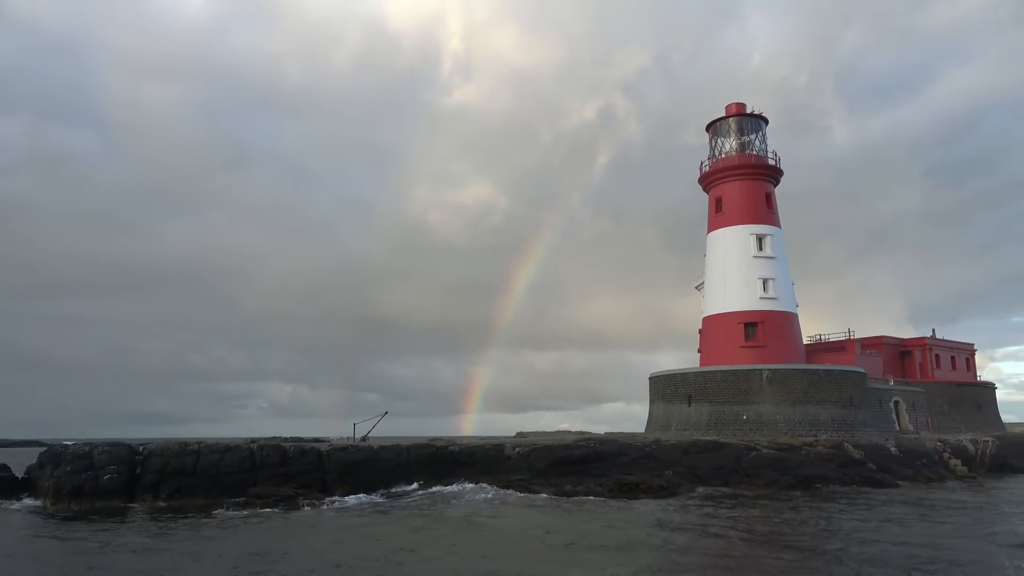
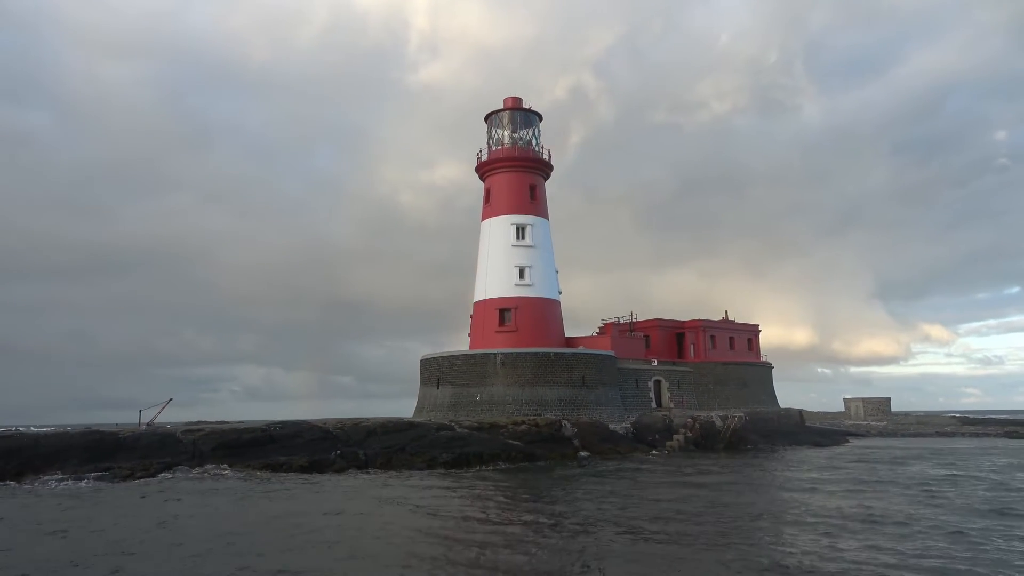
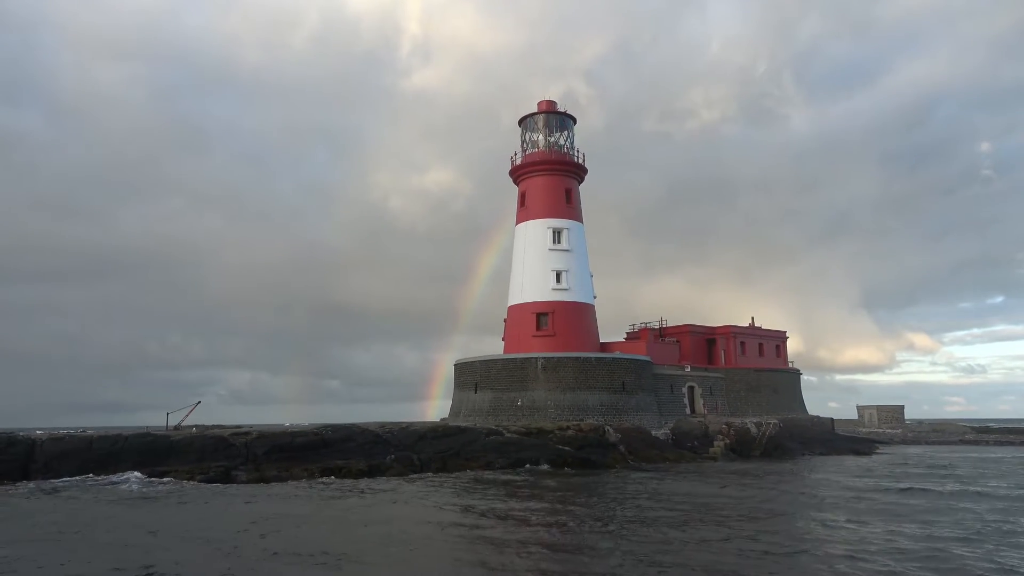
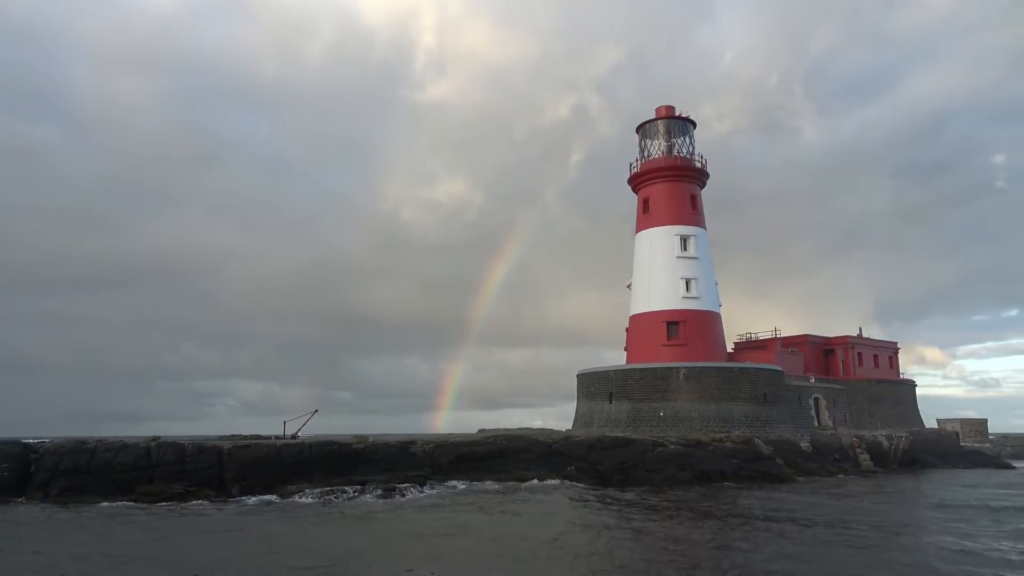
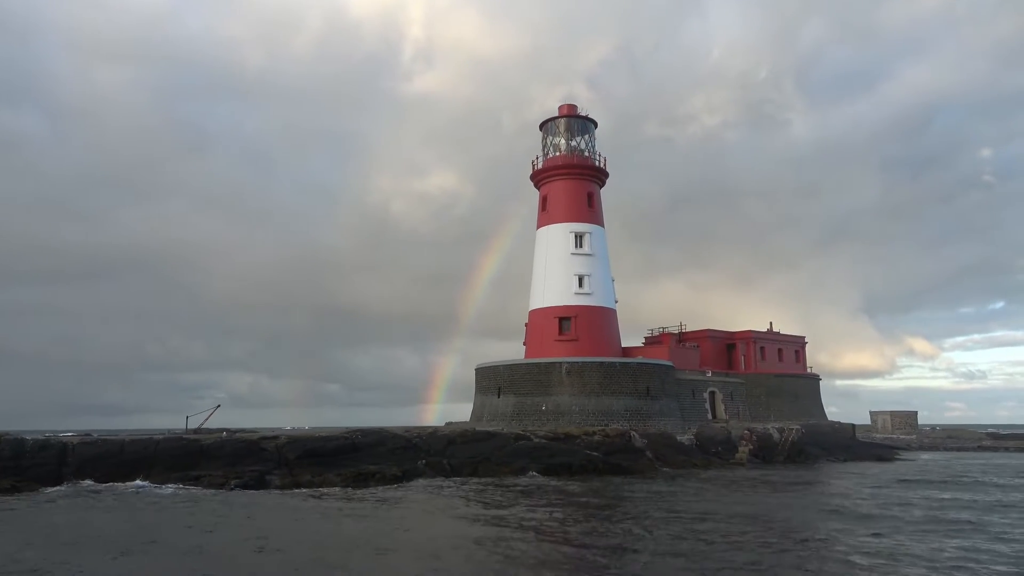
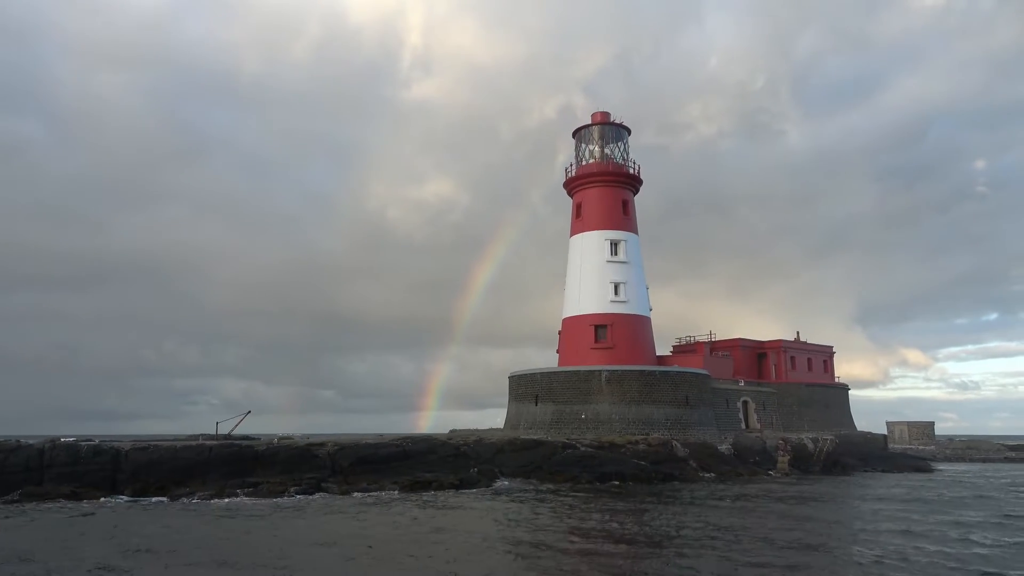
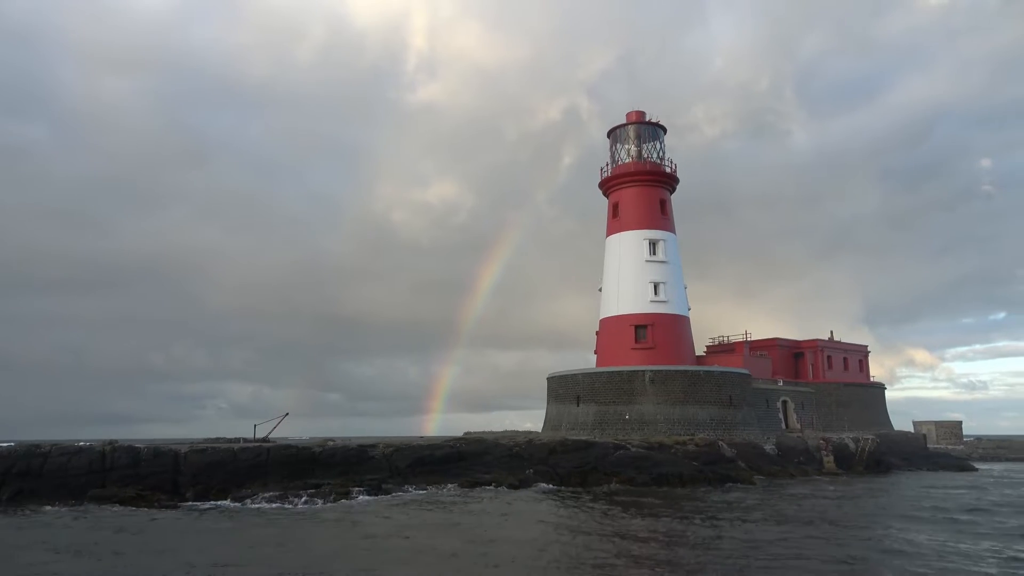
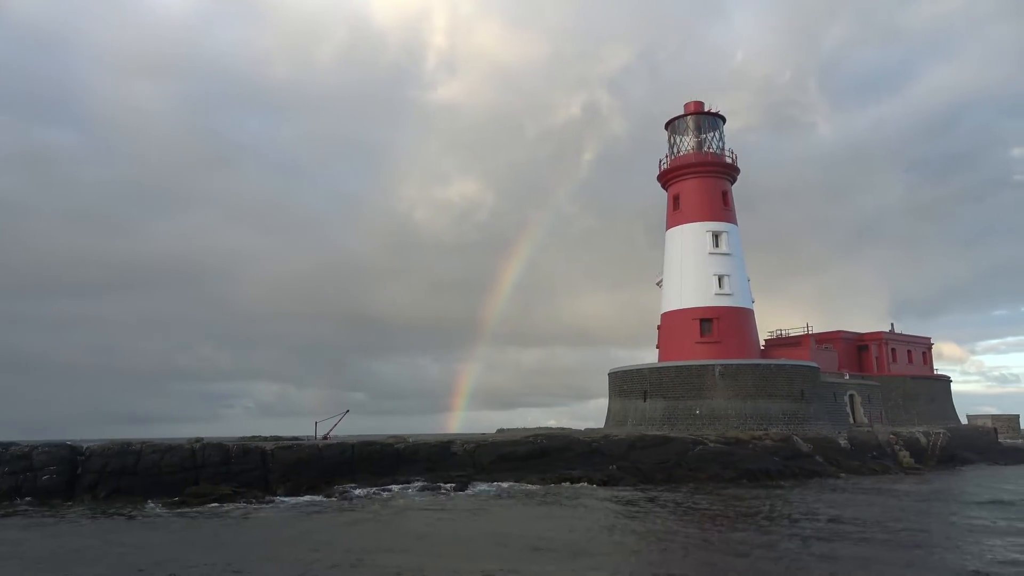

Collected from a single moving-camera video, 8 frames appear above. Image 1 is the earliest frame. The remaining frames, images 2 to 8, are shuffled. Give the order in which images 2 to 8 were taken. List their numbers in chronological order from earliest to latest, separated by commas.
8, 4, 7, 6, 5, 3, 2
